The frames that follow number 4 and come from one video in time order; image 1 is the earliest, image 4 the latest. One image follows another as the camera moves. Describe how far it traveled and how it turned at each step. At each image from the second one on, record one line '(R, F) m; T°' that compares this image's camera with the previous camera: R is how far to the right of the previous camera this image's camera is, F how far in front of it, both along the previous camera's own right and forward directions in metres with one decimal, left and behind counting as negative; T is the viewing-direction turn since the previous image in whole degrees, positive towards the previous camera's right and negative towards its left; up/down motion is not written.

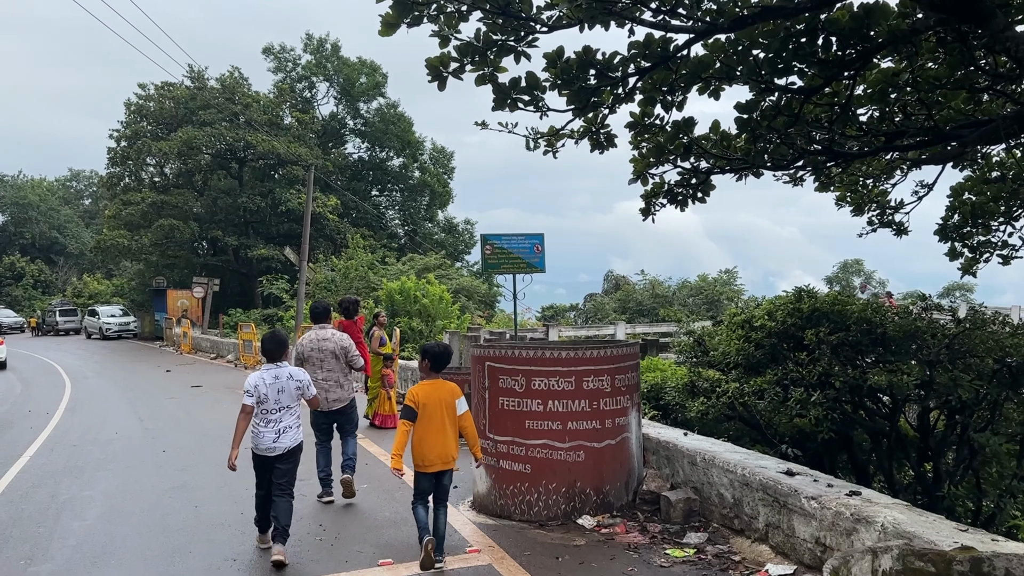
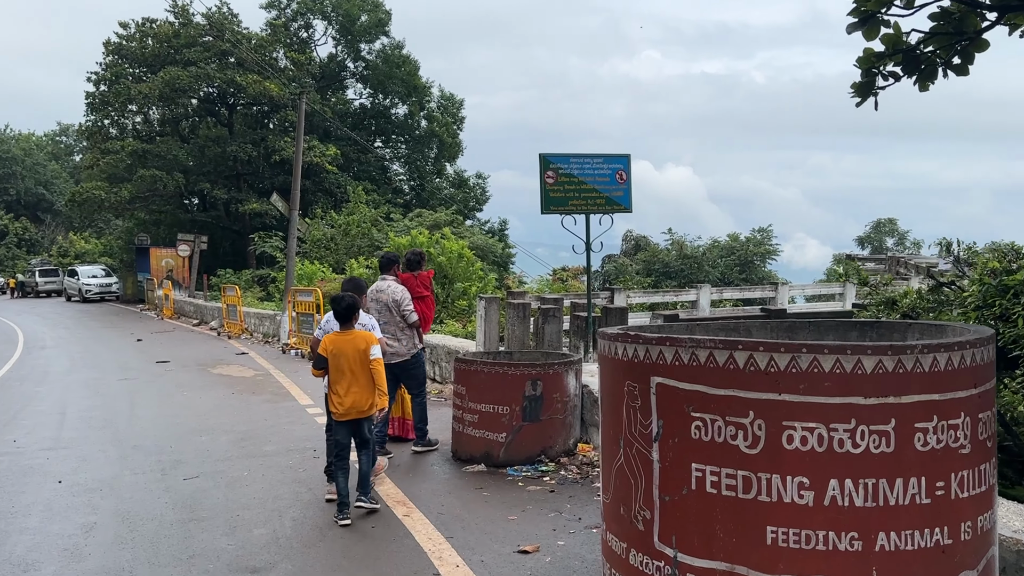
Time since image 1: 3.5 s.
(-0.5, +3.1) m; 0°
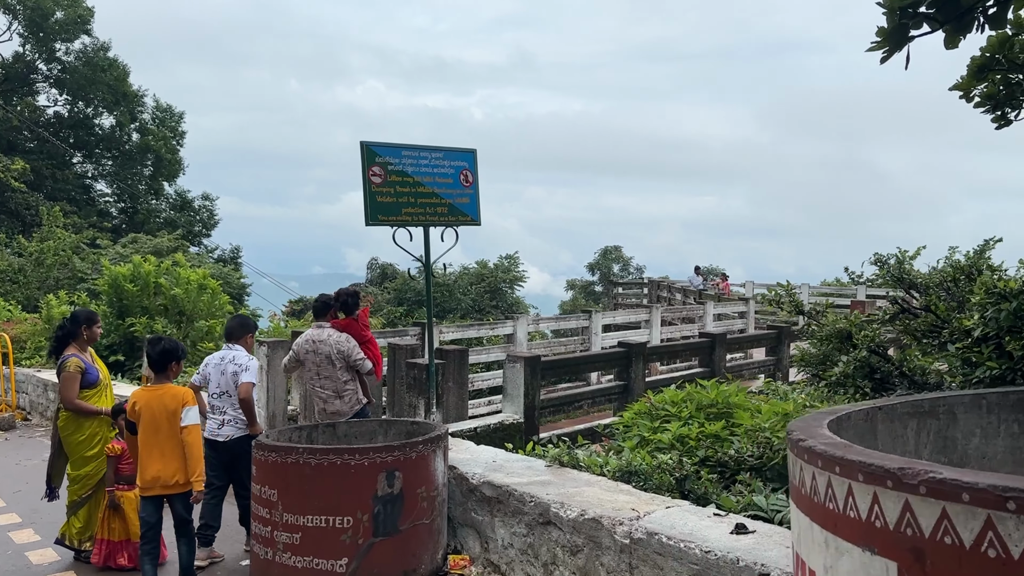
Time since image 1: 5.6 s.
(-0.4, +1.8) m; +18°
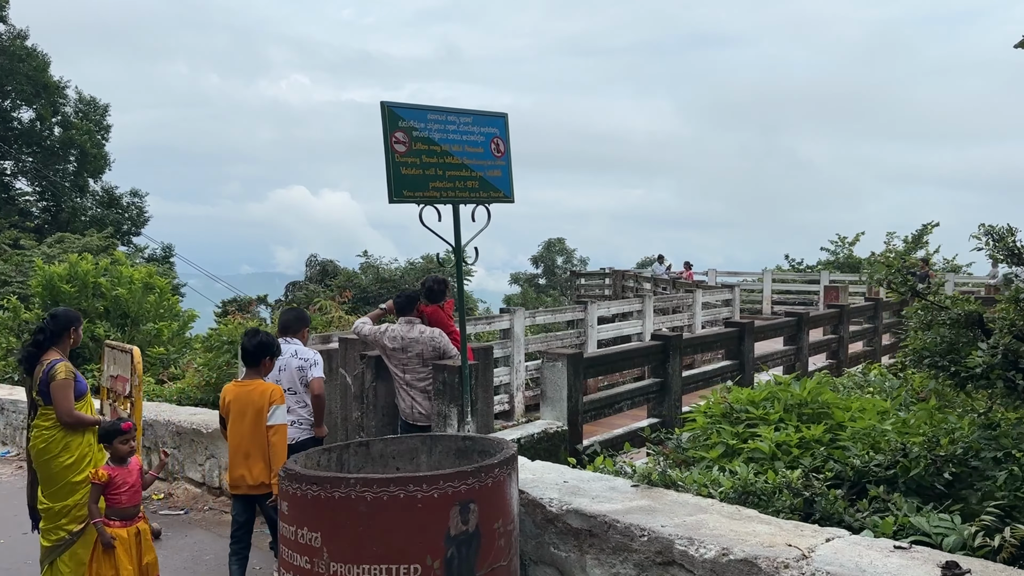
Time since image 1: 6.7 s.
(-0.5, +0.7) m; +4°
